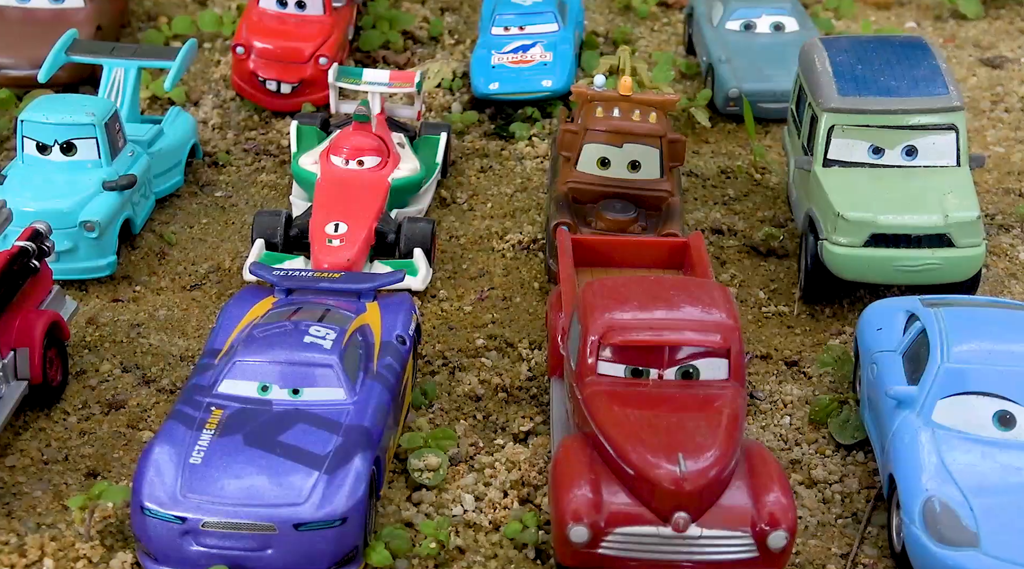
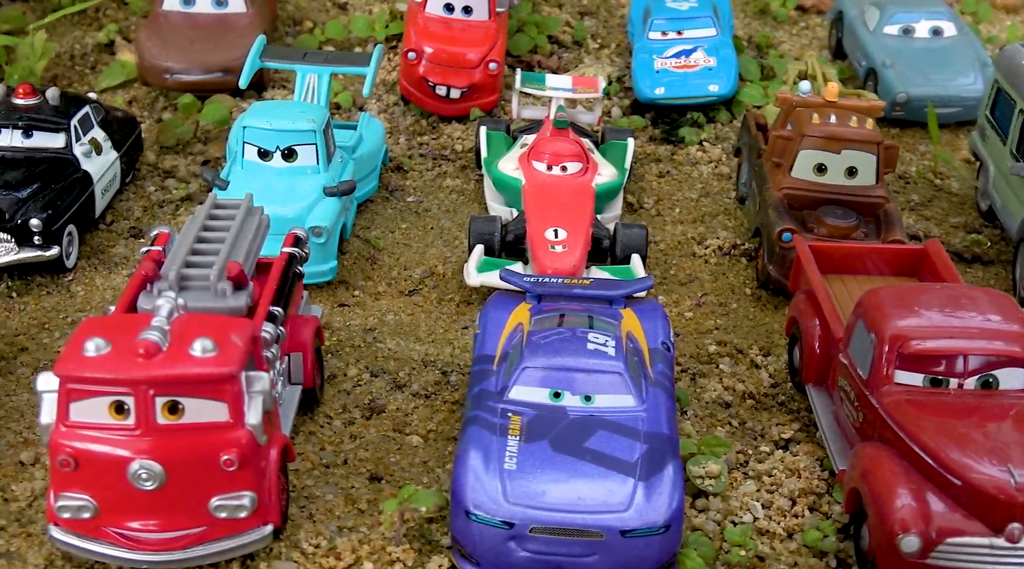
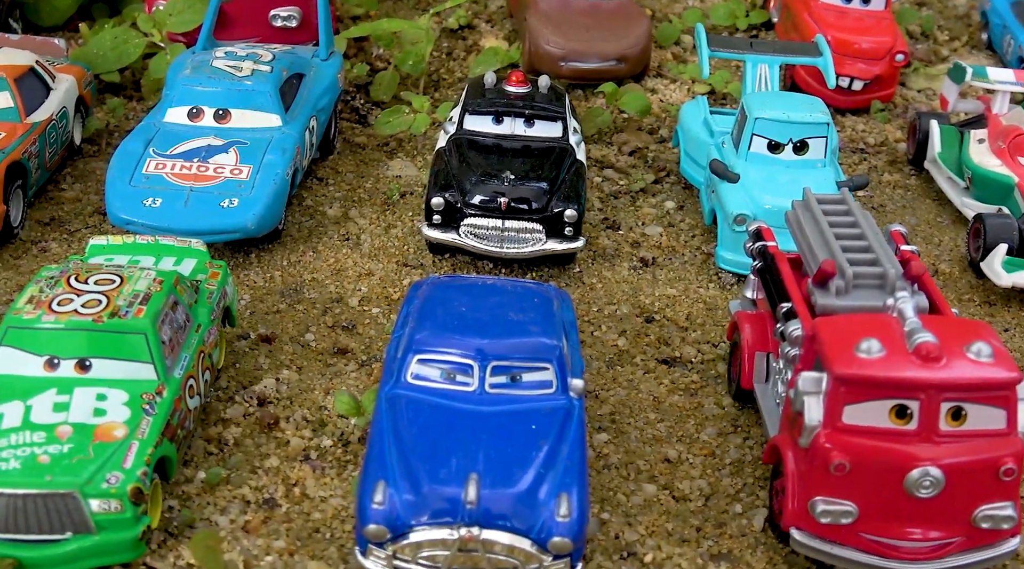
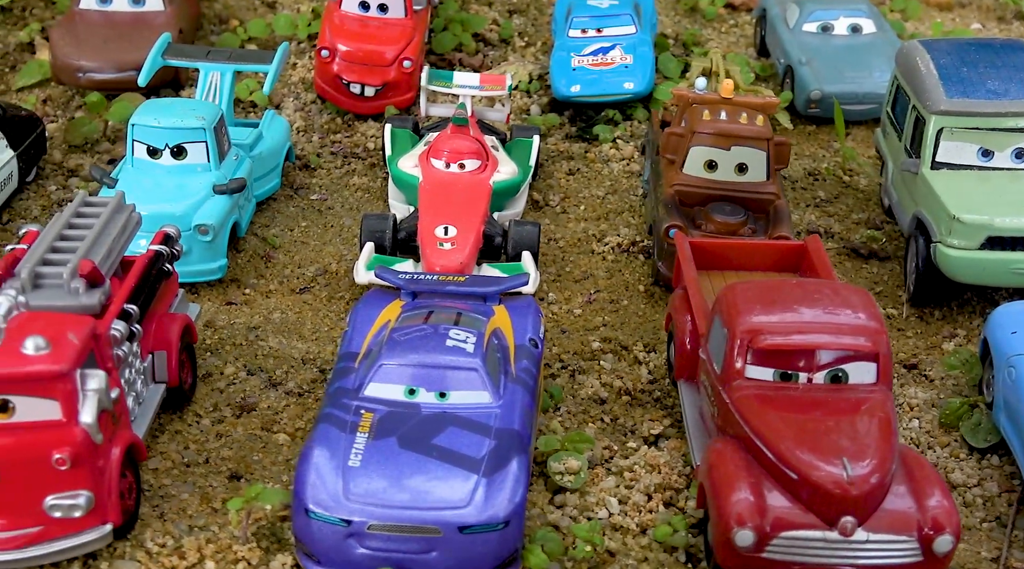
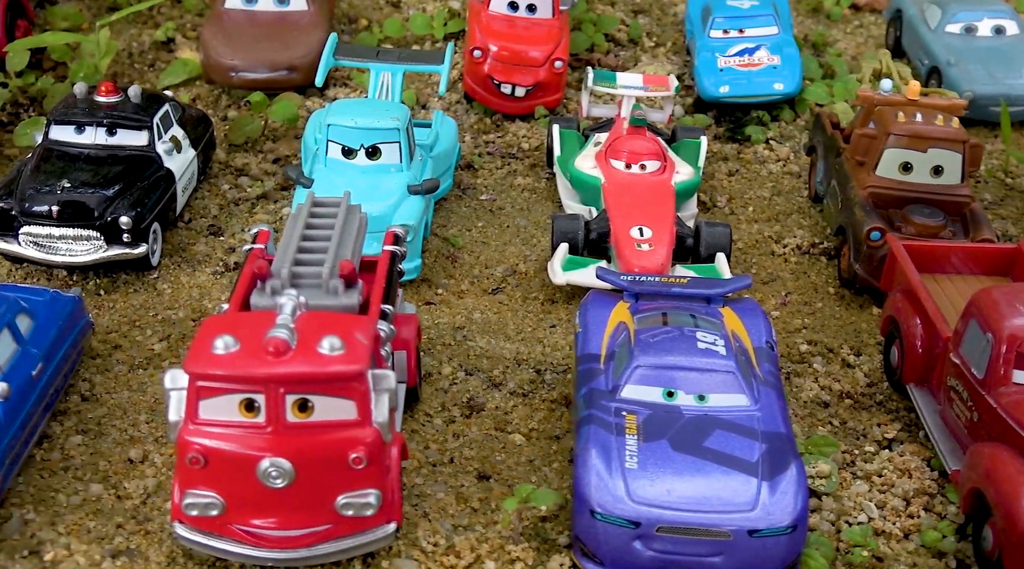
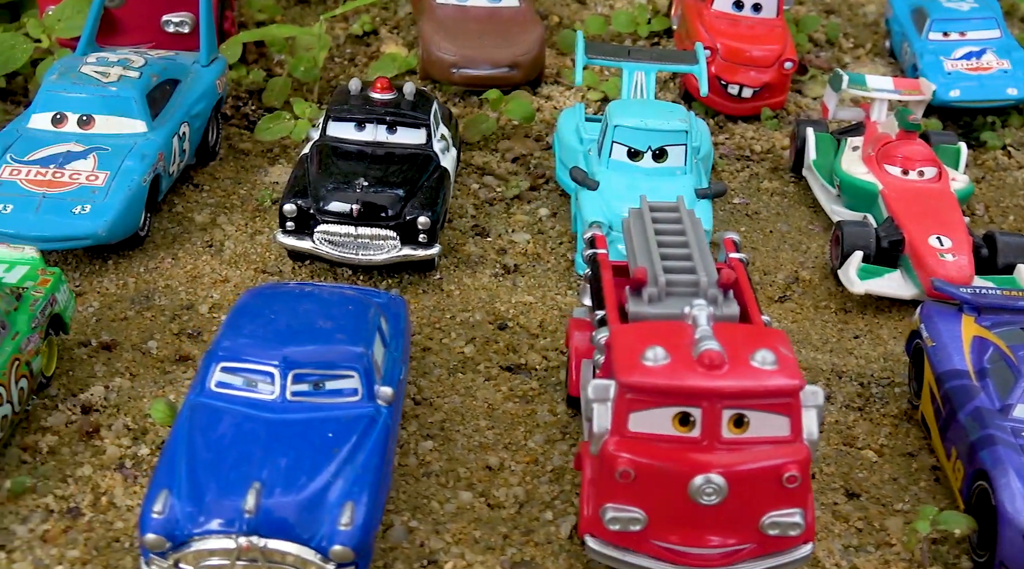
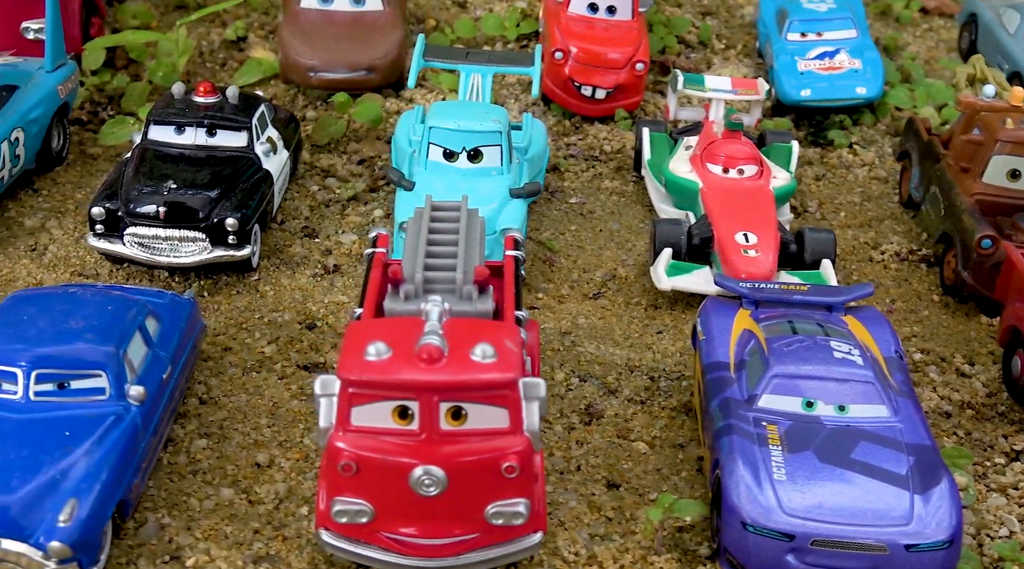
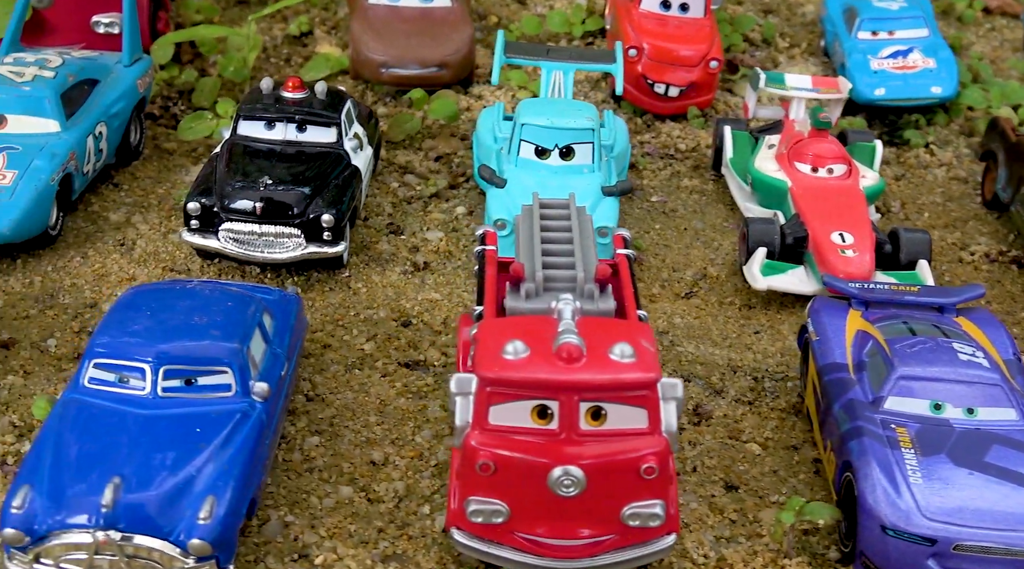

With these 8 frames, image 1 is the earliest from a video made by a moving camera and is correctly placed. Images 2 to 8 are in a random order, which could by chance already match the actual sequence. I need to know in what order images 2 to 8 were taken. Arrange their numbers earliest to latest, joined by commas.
4, 2, 5, 7, 8, 6, 3
